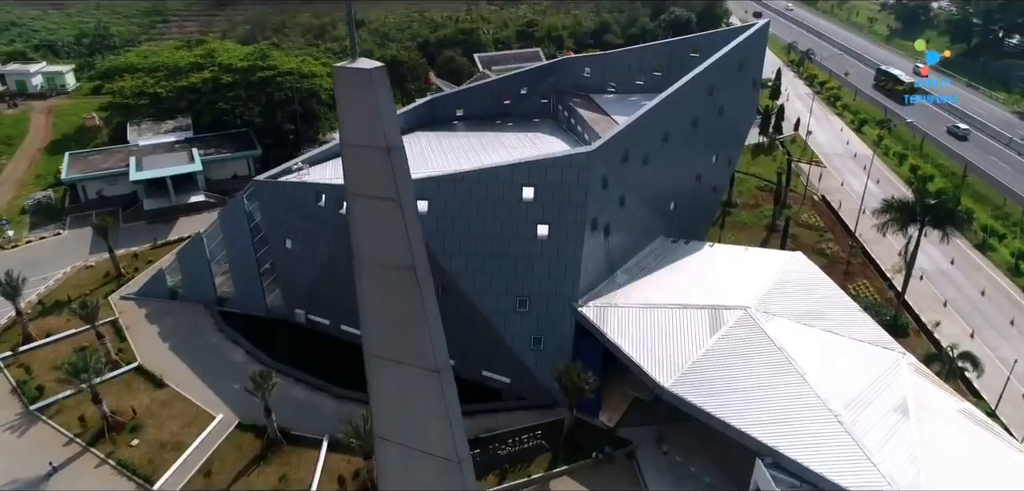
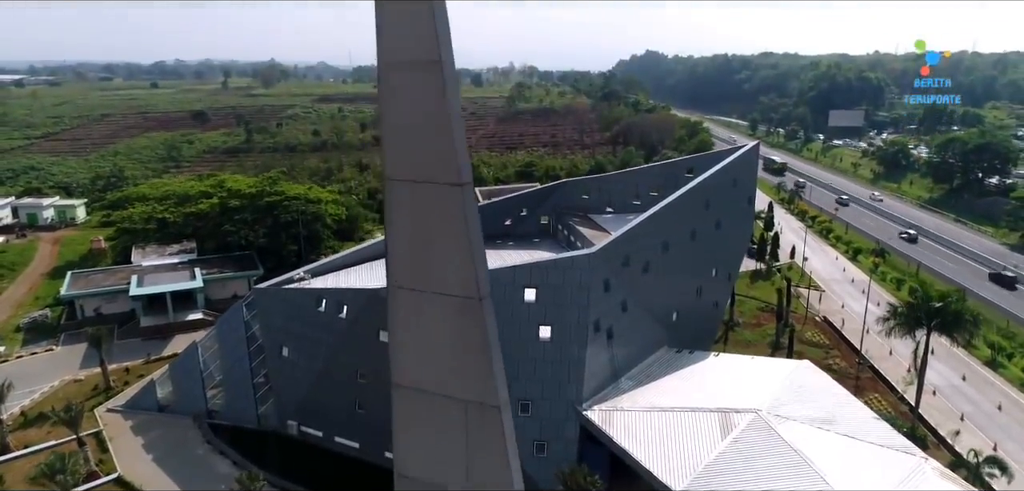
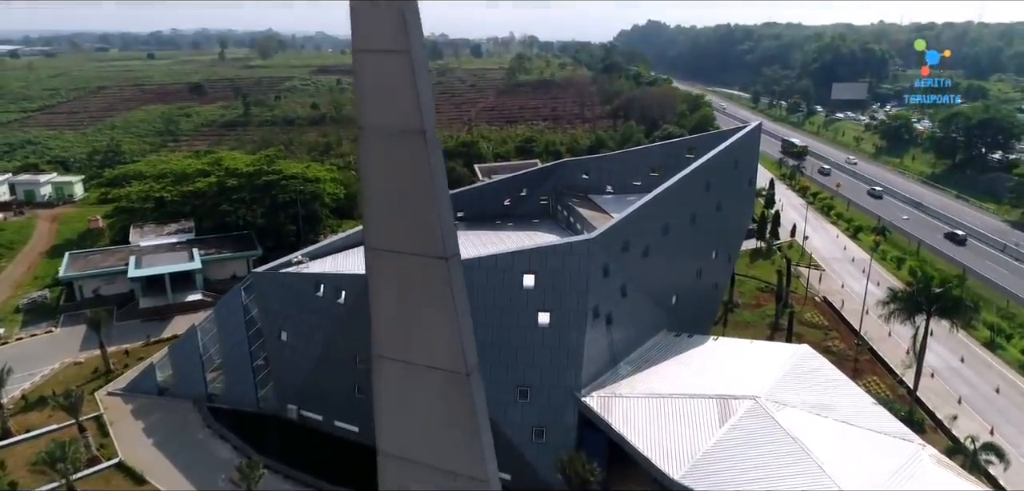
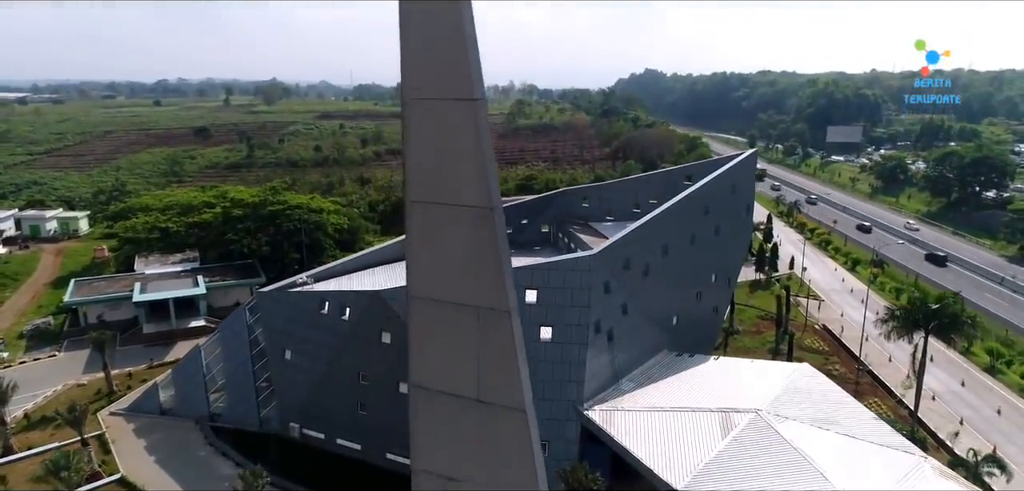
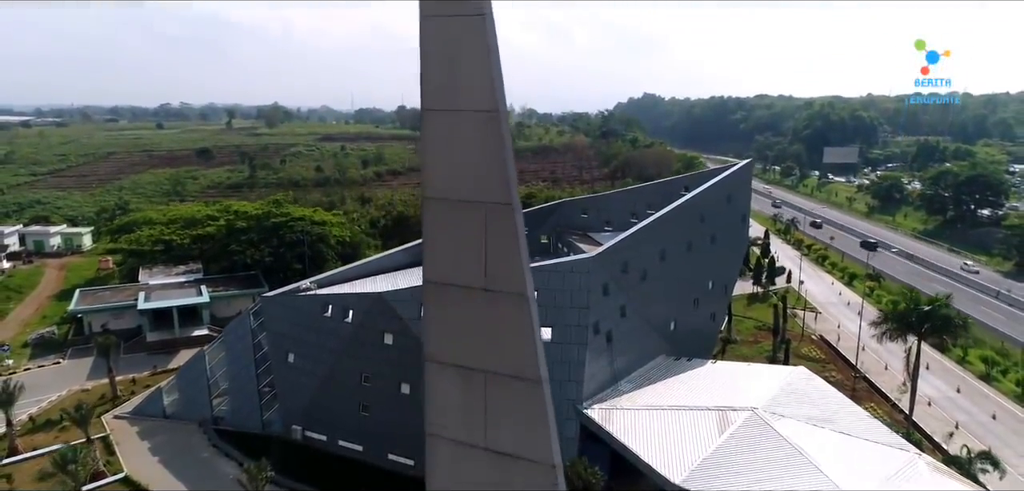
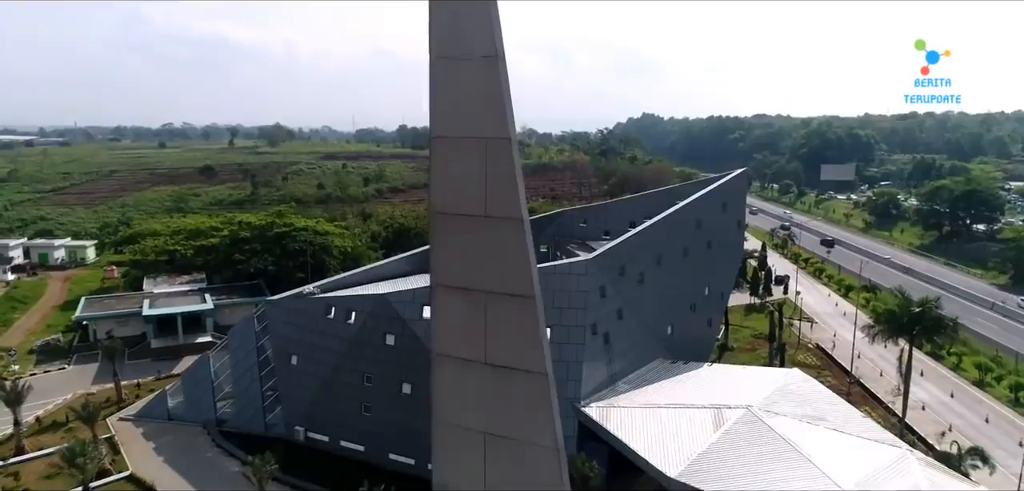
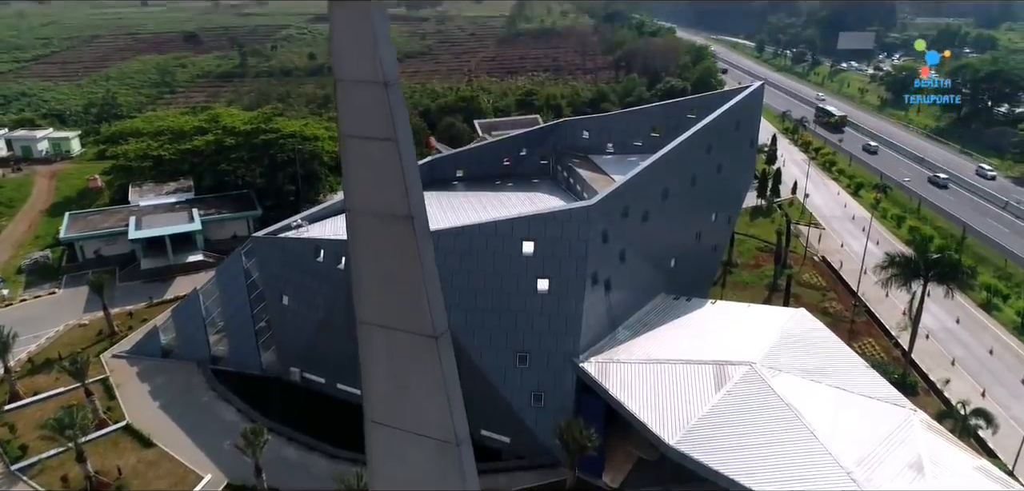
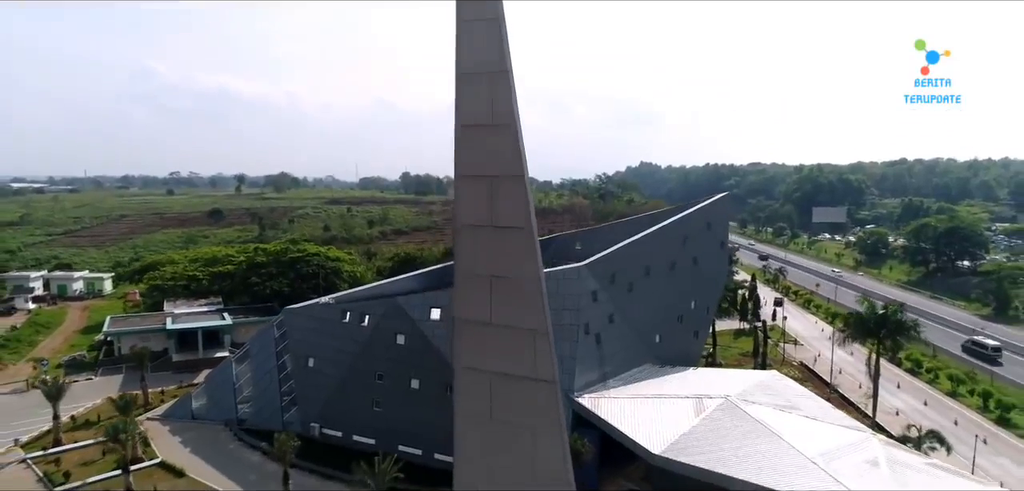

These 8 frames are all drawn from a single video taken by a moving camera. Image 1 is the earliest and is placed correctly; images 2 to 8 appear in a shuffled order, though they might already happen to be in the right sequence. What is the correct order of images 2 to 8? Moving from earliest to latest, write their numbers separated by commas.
7, 3, 2, 4, 5, 6, 8
